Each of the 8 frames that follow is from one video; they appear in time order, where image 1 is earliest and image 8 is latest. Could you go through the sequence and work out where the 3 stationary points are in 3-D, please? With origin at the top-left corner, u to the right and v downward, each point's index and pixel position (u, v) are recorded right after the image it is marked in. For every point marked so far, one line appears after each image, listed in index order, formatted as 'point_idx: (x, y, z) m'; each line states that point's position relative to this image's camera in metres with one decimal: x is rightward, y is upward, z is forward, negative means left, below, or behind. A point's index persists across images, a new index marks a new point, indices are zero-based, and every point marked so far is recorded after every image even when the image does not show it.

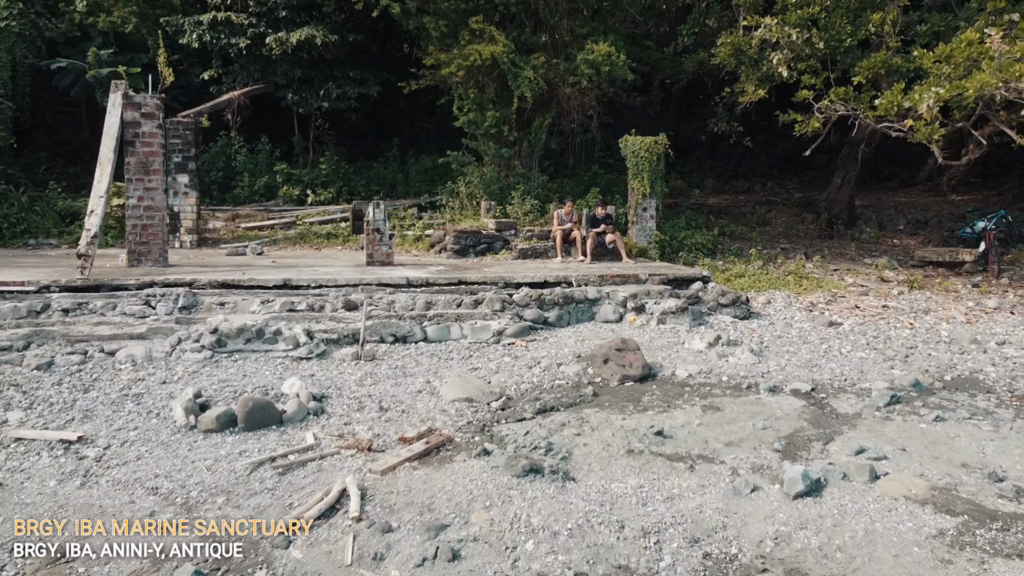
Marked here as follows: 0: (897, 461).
0: (+3.0, -1.3, +4.3) m
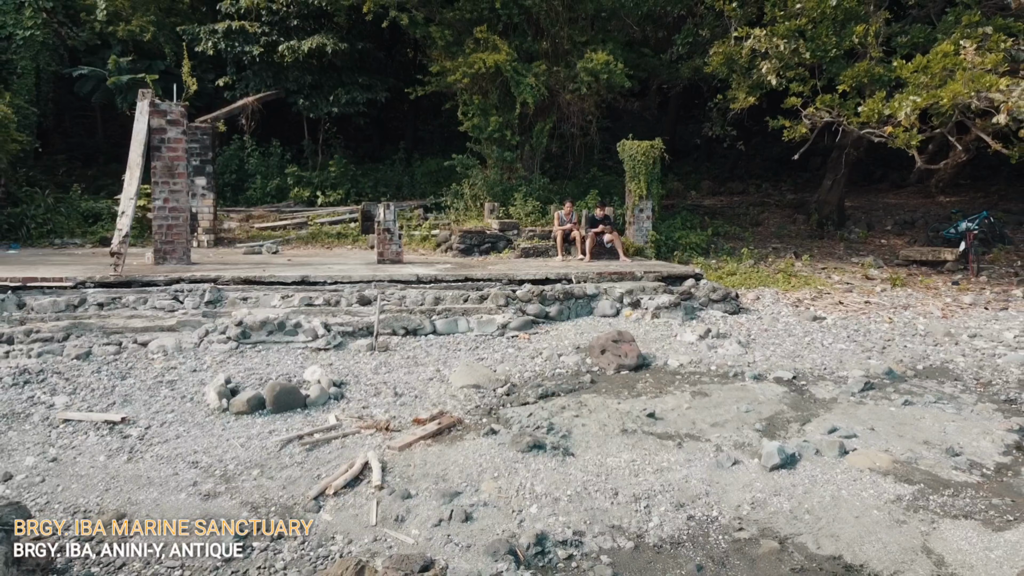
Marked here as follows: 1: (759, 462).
0: (+3.1, -1.3, +4.7) m
1: (+2.0, -1.4, +4.4) m
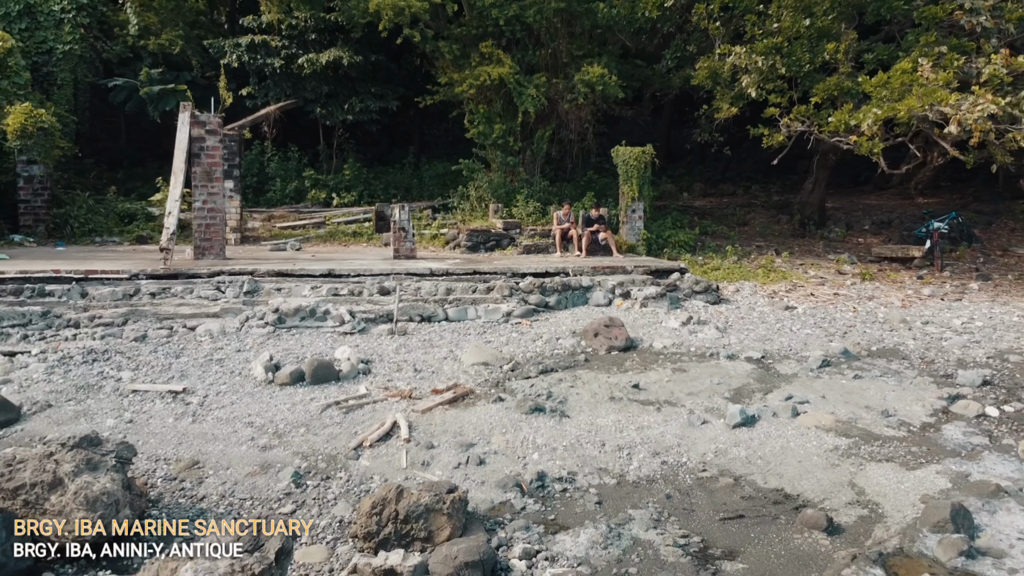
0: (+3.1, -1.2, +5.6) m
1: (+2.0, -1.3, +5.3) m
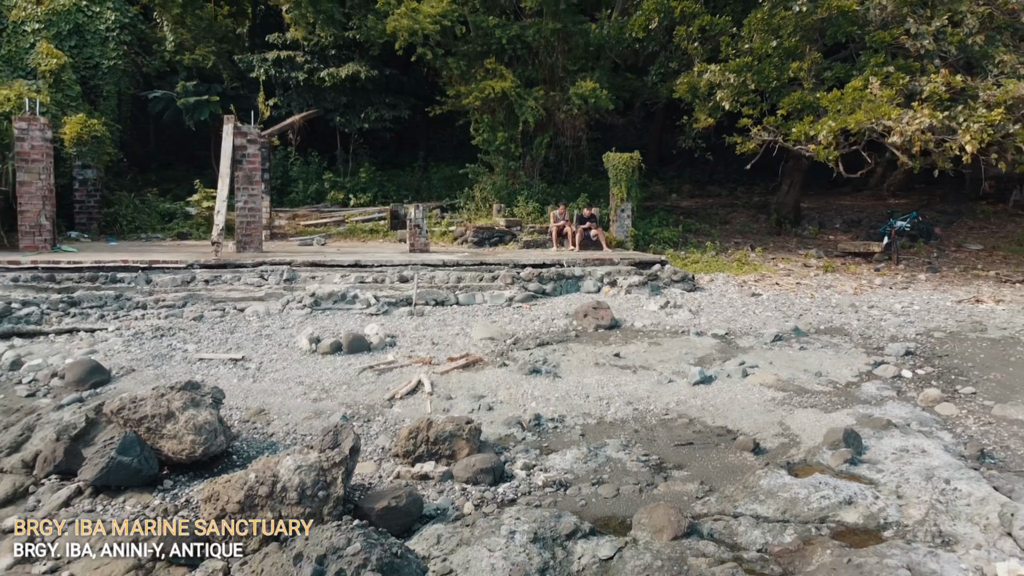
0: (+3.1, -1.0, +6.8) m
1: (+2.1, -1.1, +6.5) m
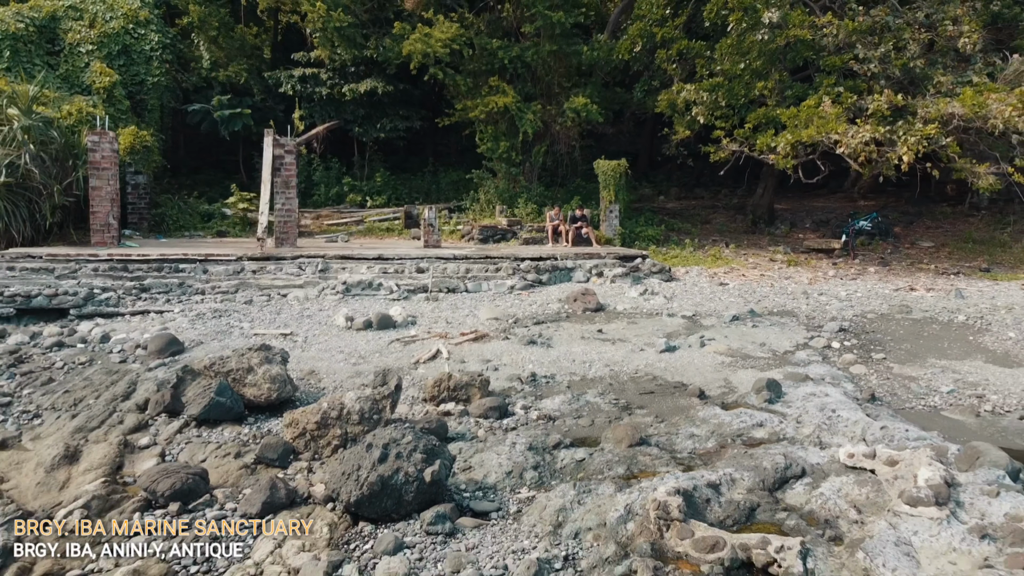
0: (+3.2, -0.8, +8.3) m
1: (+2.1, -0.9, +8.0) m
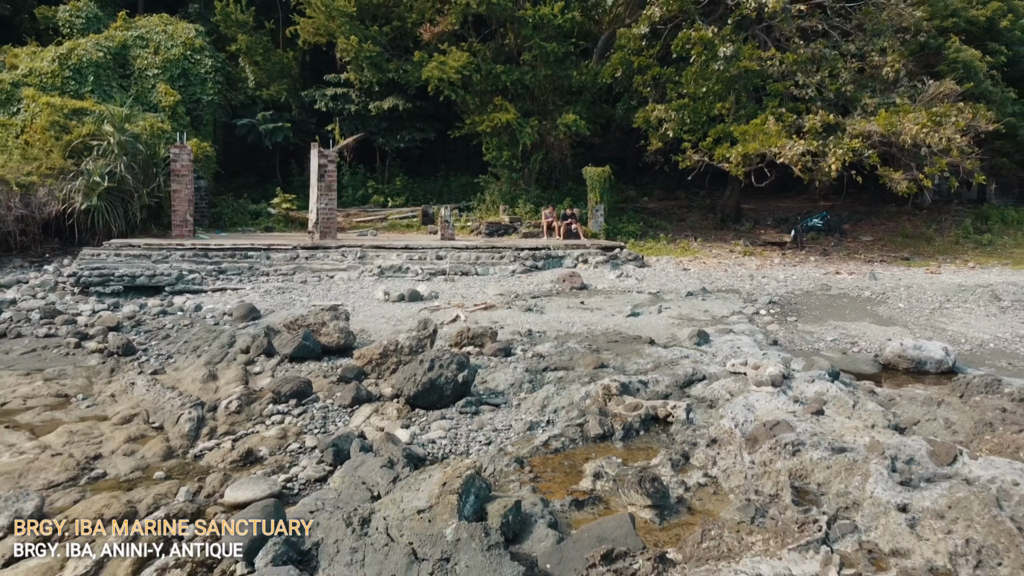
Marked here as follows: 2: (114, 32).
0: (+3.2, -0.4, +10.8) m
1: (+2.1, -0.5, +10.5) m
2: (-11.8, +7.6, +16.2) m
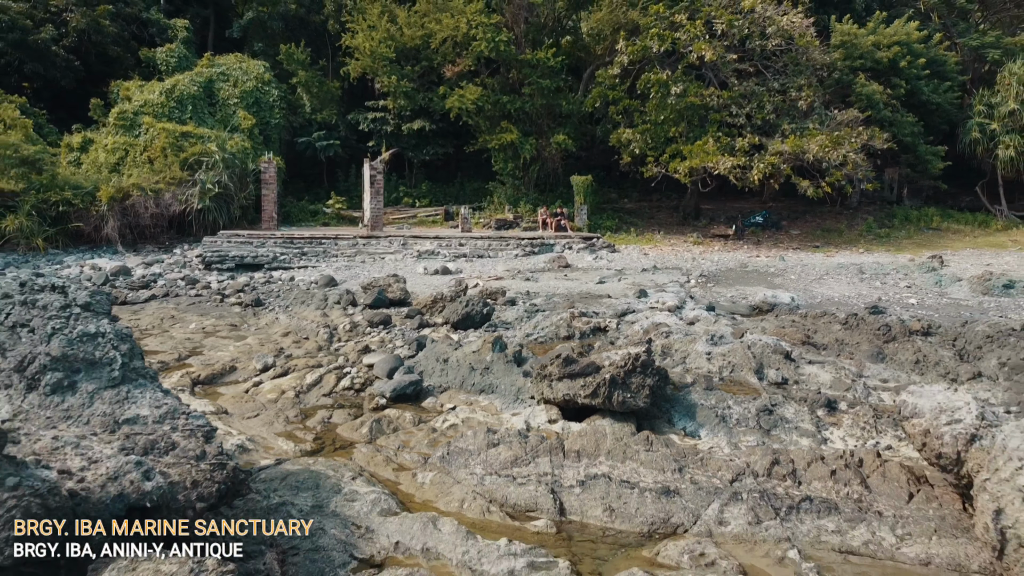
0: (+3.3, +0.2, +15.2) m
1: (+2.2, +0.1, +14.9) m
2: (-11.7, +8.2, +20.7) m
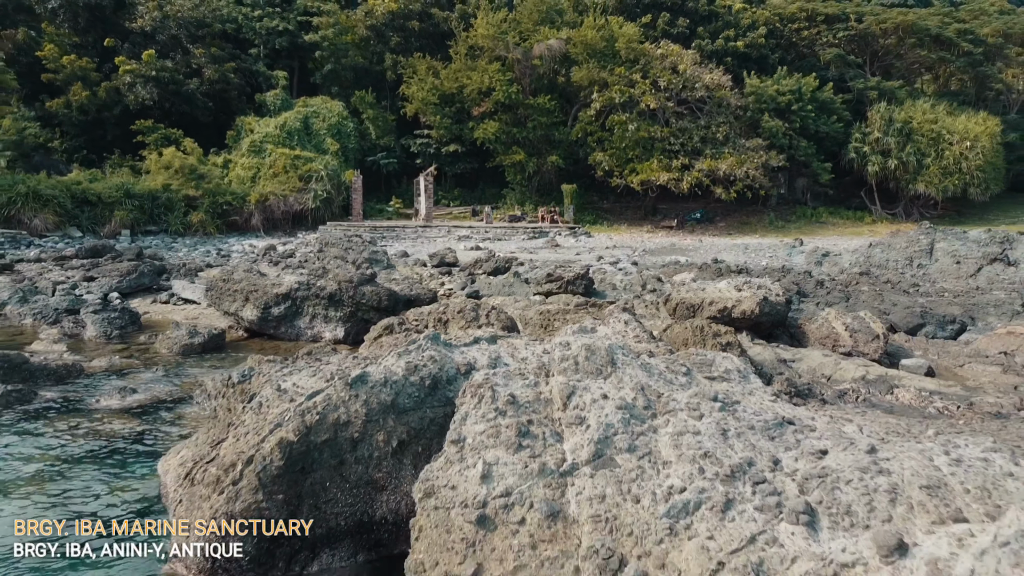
0: (+3.7, +1.5, +23.8) m
1: (+2.6, +1.4, +23.5) m
2: (-11.2, +9.5, +29.3) m
